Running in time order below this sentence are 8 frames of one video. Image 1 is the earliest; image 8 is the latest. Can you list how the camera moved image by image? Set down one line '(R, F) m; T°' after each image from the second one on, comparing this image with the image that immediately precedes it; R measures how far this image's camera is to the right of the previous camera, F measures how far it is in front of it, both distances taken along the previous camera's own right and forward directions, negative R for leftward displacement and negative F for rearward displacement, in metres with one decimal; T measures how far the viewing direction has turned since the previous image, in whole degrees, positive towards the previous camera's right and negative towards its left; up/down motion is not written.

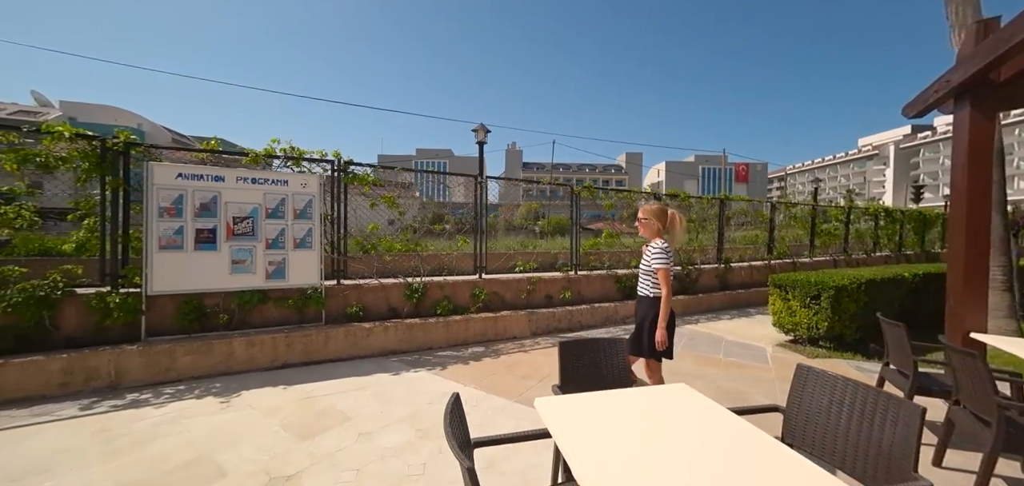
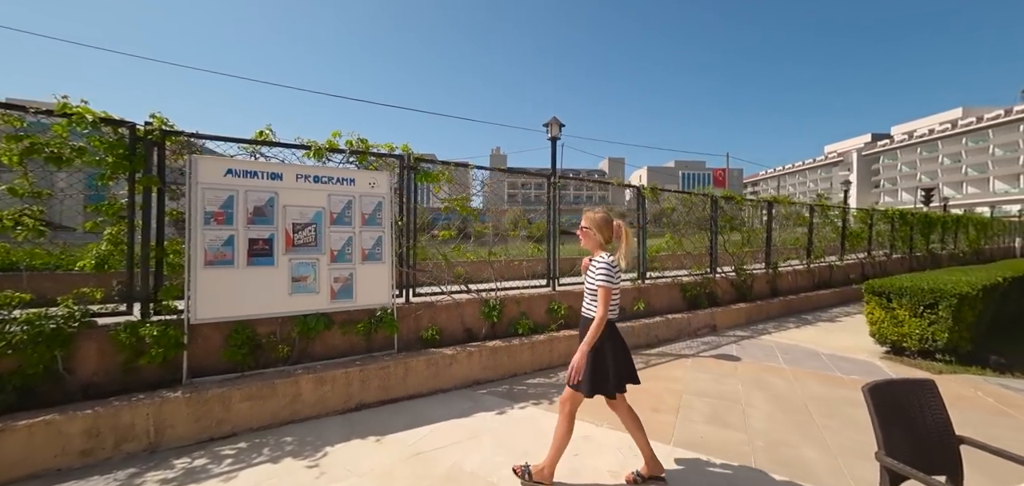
(-1.4, +0.7) m; +4°
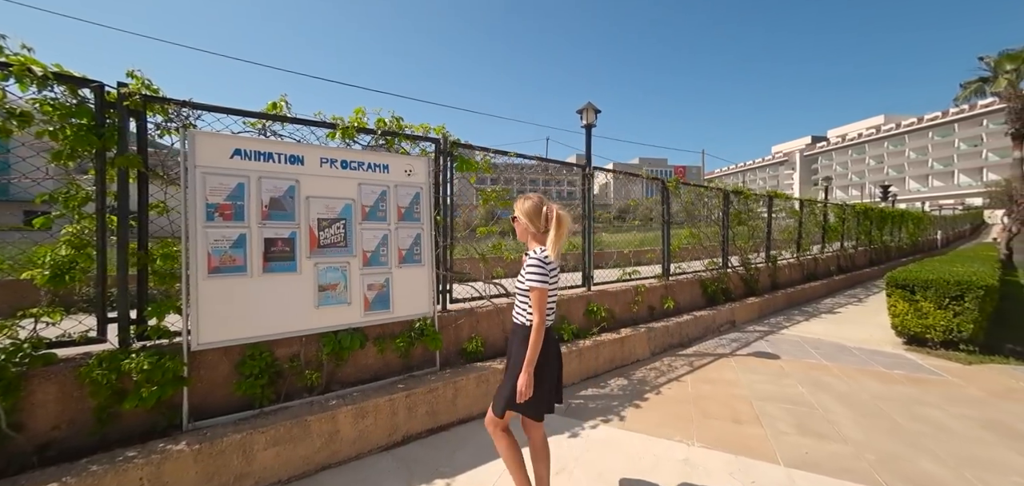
(-0.9, +0.5) m; +6°
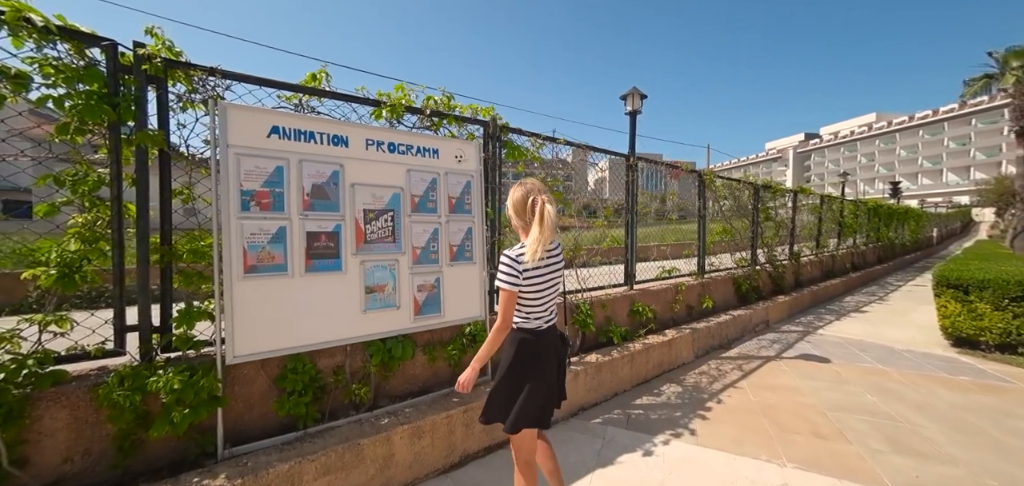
(-0.5, +0.3) m; +1°
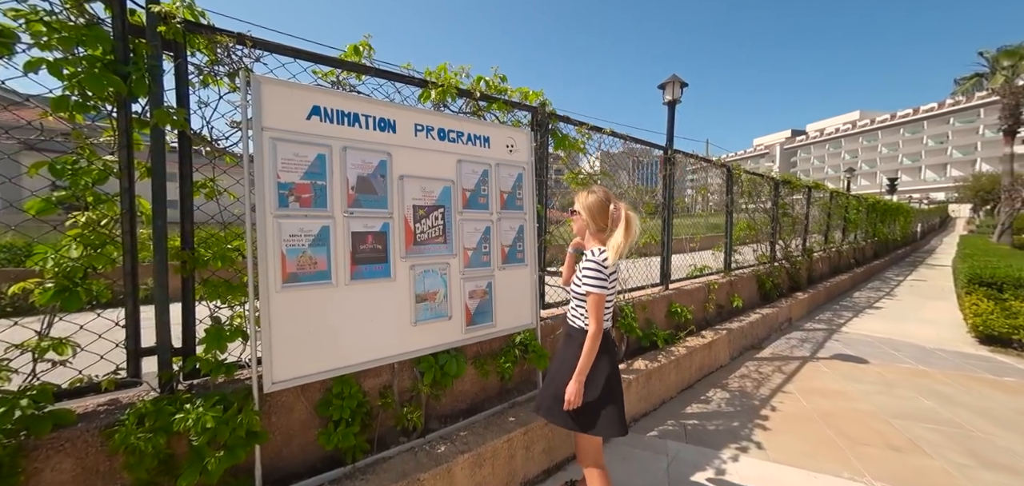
(-0.5, +0.3) m; +2°
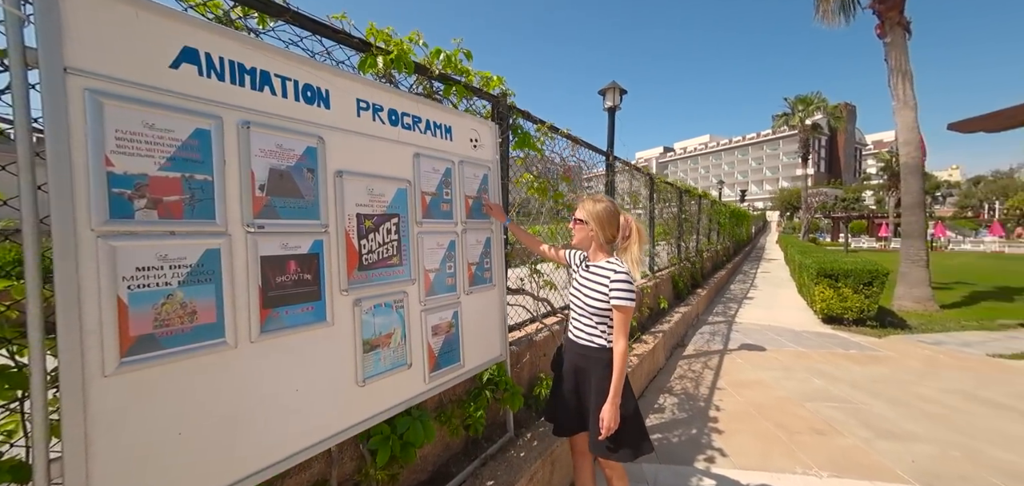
(-0.3, +0.5) m; +15°
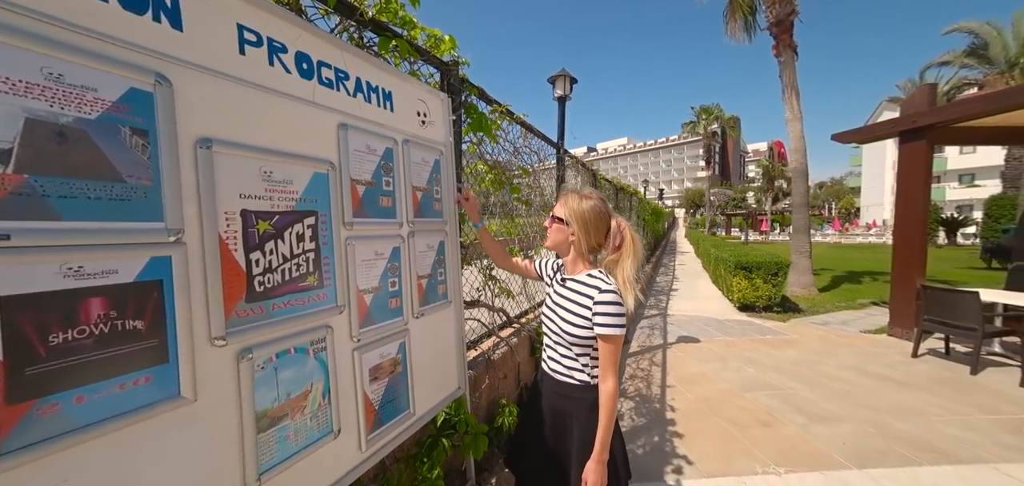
(-0.1, +0.4) m; +11°
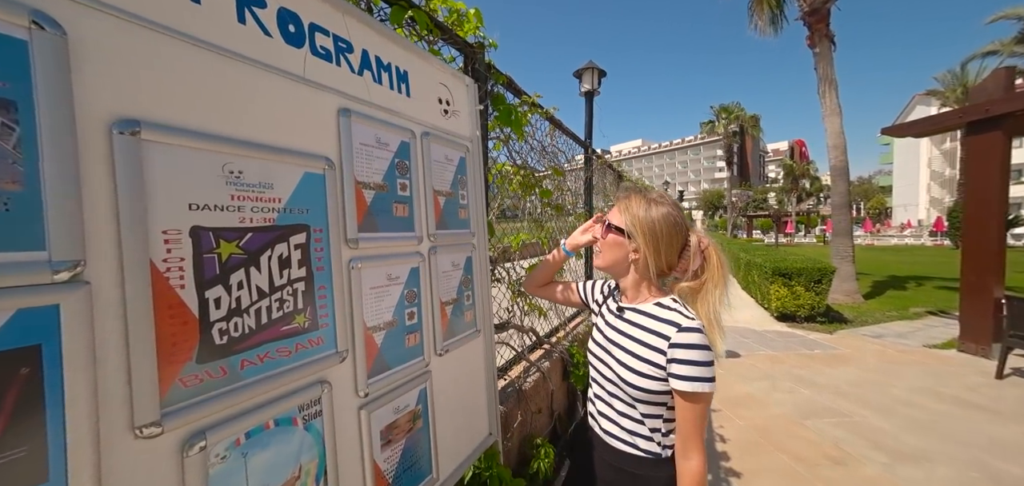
(-0.1, +0.3) m; -2°
